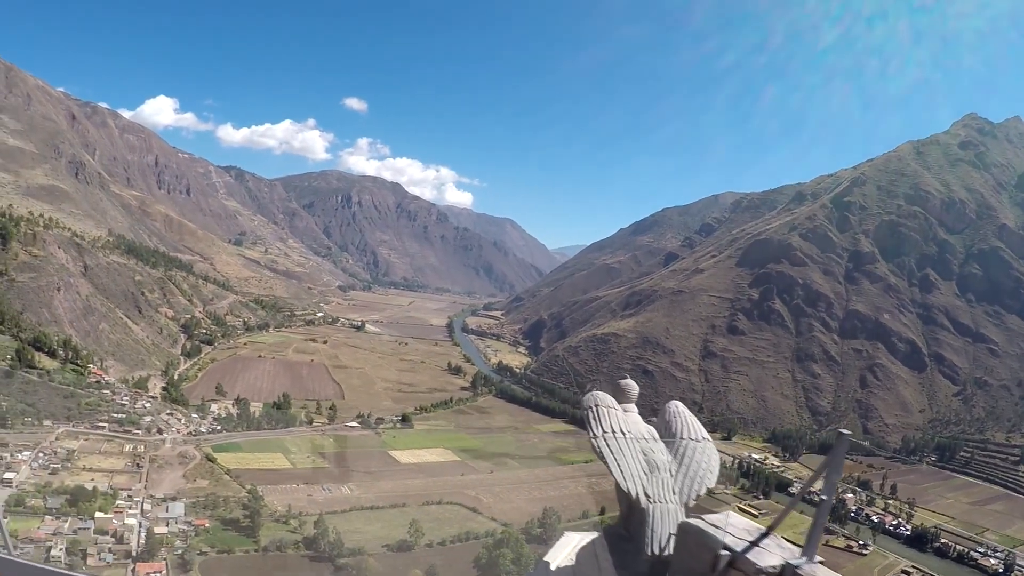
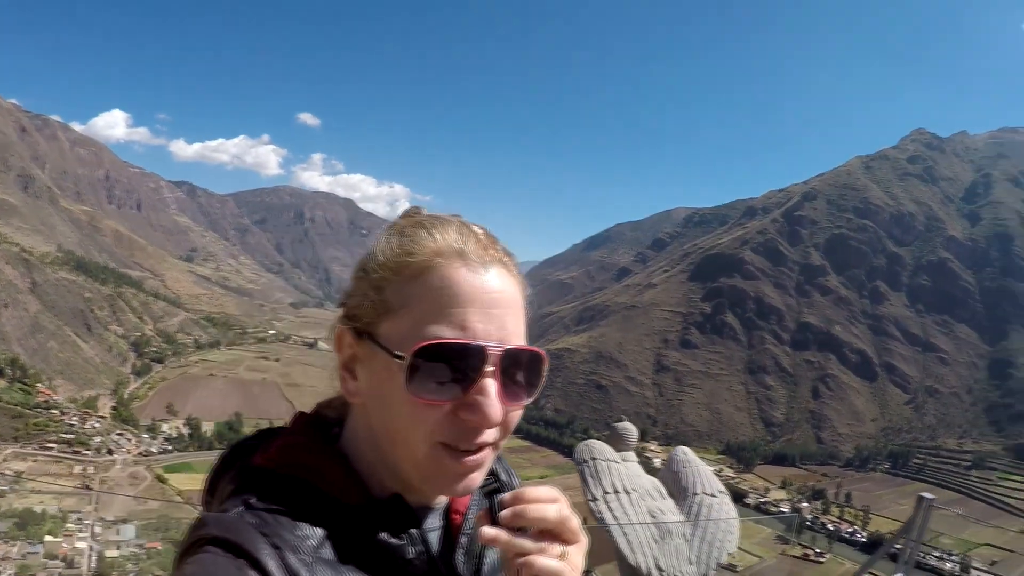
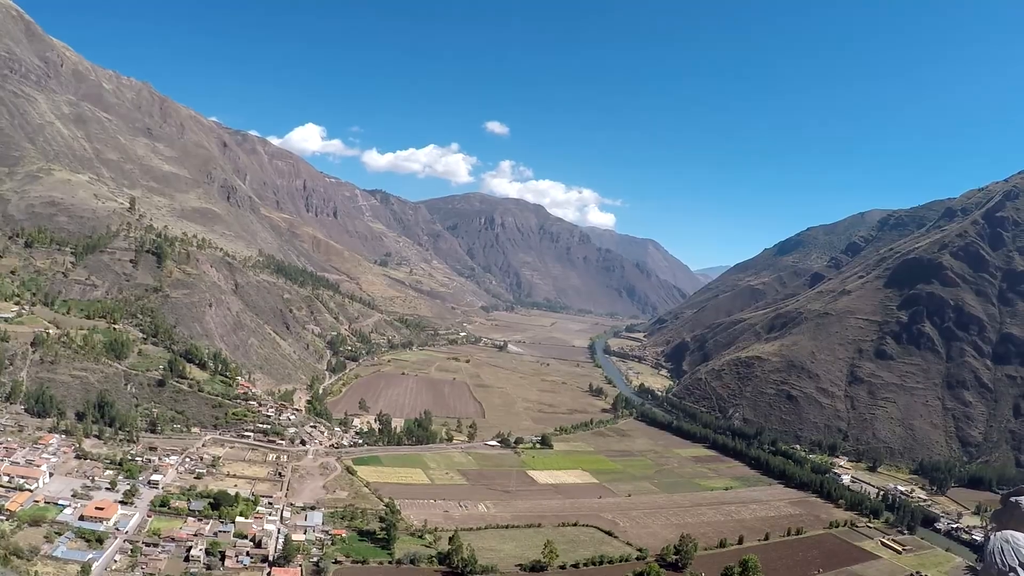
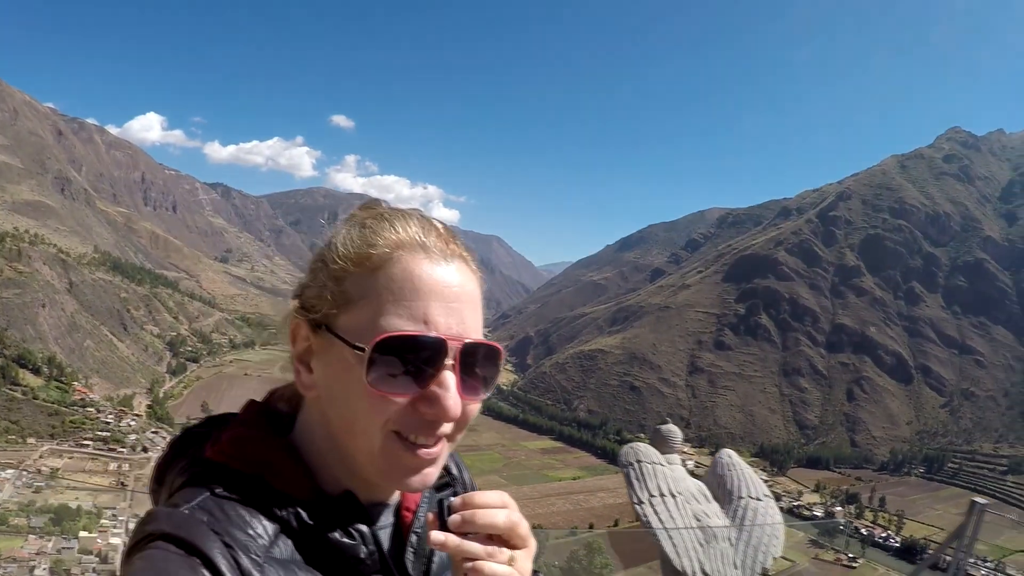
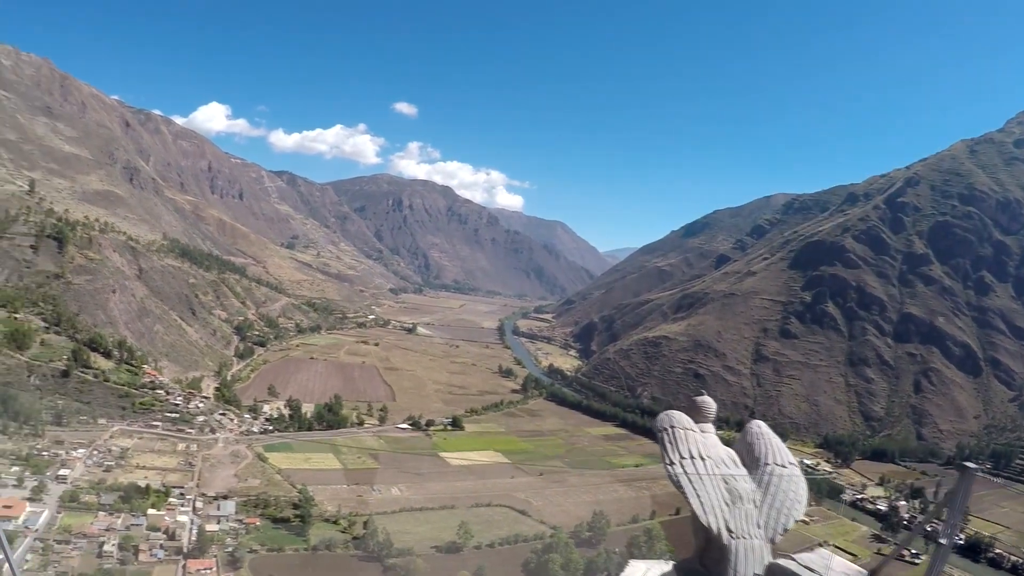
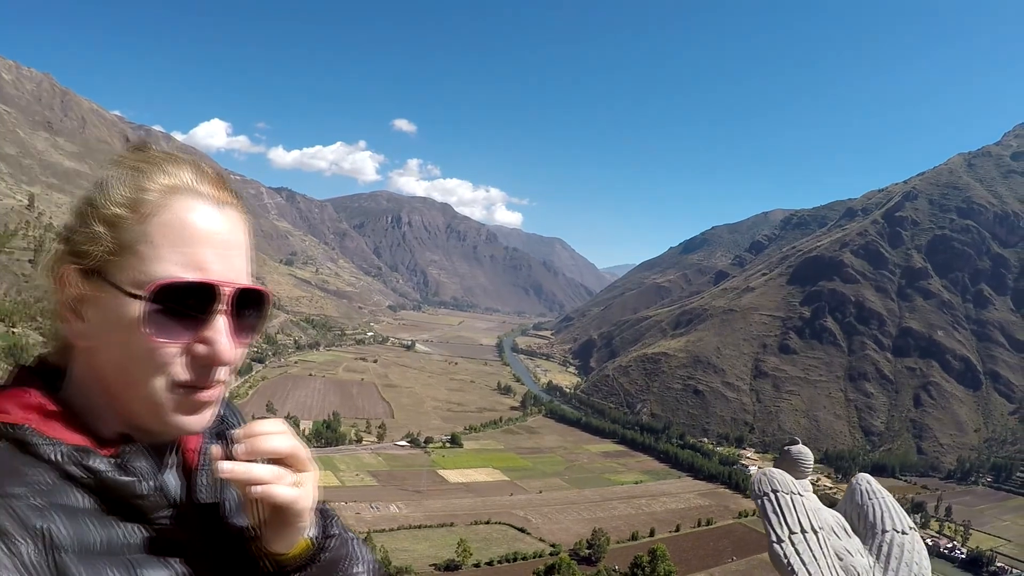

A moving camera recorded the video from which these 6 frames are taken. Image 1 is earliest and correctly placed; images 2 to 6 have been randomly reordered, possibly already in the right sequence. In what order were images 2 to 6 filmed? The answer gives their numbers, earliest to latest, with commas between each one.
5, 3, 6, 4, 2
